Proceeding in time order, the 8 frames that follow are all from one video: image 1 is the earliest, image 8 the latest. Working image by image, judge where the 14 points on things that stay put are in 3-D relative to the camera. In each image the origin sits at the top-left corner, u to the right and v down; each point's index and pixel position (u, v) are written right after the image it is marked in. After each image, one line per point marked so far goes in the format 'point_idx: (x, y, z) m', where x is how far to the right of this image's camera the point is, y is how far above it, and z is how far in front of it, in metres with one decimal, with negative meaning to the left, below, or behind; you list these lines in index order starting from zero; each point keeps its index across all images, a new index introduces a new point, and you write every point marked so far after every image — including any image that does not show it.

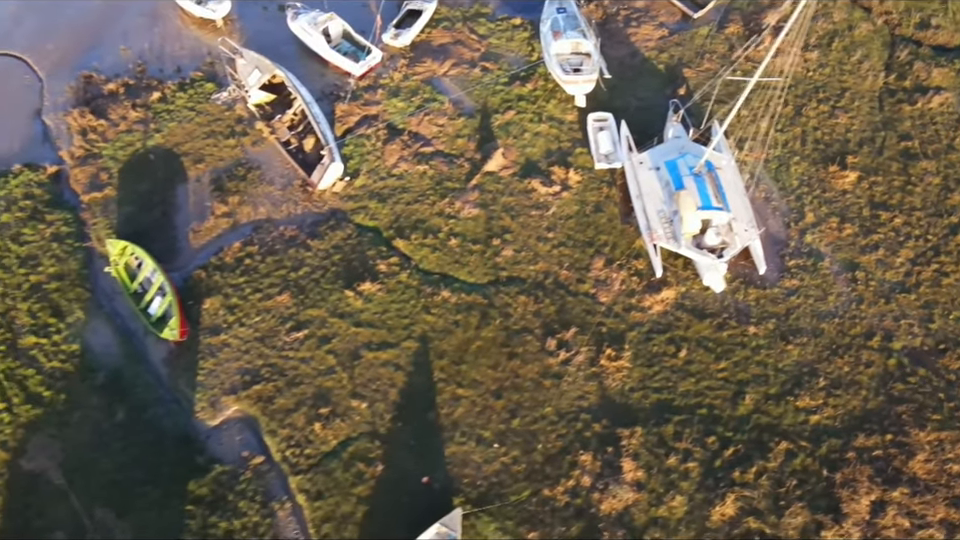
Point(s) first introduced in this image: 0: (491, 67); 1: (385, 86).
0: (+0.3, +4.9, +16.6) m
1: (-2.2, +4.3, +16.4) m
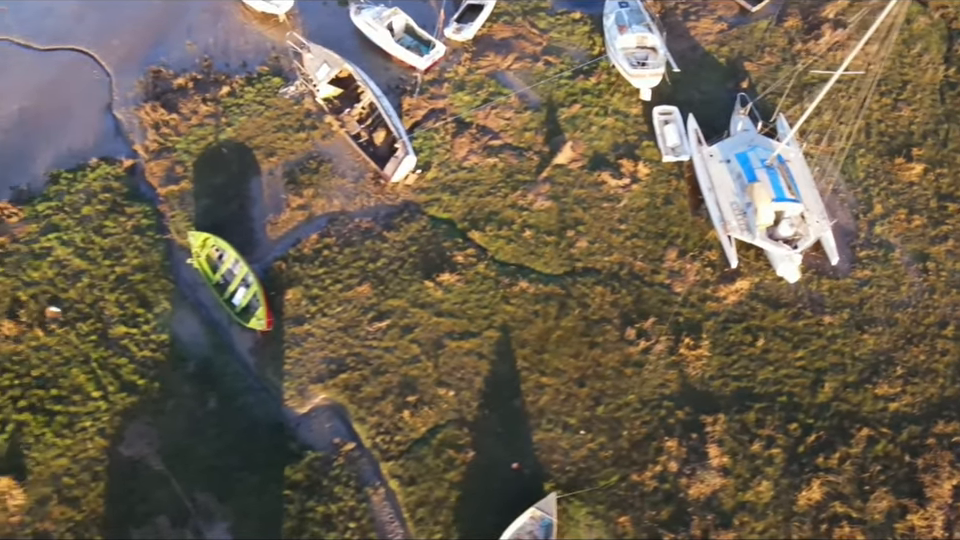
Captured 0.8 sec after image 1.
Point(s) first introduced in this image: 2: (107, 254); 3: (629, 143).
0: (+1.8, +5.1, +16.8) m
1: (-0.7, +4.5, +16.6) m
2: (-7.6, +0.3, +14.2) m
3: (+3.3, +2.8, +15.6) m
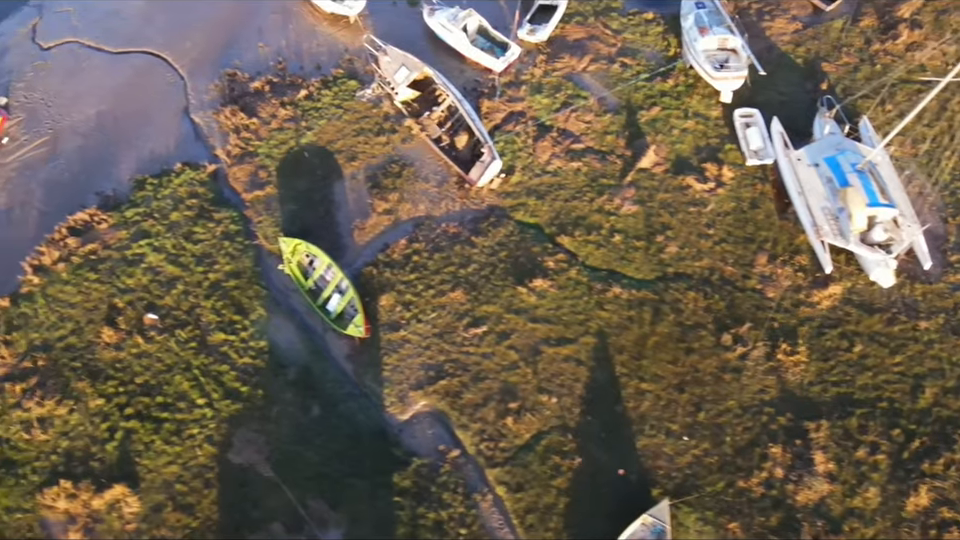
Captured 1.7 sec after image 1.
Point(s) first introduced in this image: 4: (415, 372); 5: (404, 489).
0: (+3.6, +5.0, +16.8) m
1: (+1.1, +4.5, +16.6) m
2: (-5.8, +0.2, +14.3) m
3: (+5.2, +2.8, +15.5) m
4: (-1.2, -1.9, +13.2) m
5: (-1.3, -3.8, +12.0) m
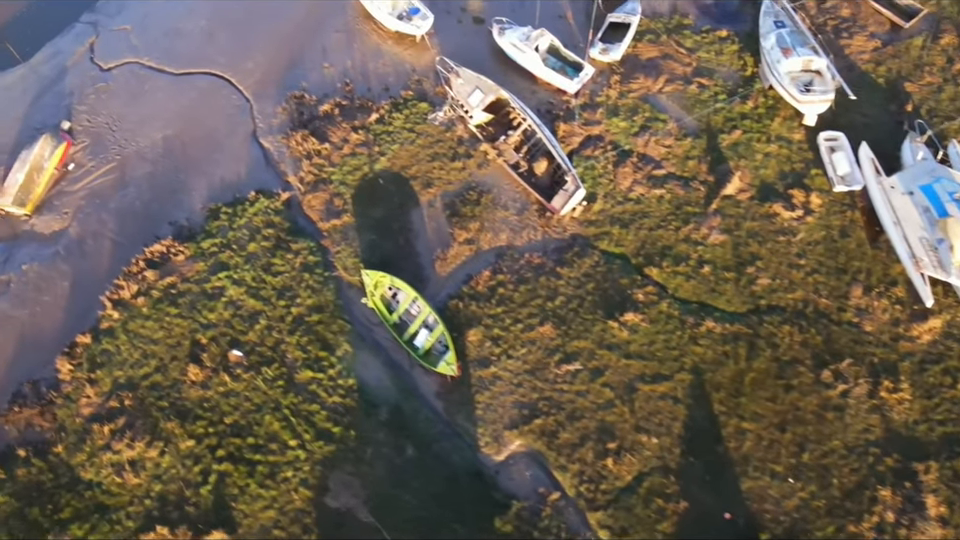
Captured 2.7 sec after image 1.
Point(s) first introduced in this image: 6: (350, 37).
0: (+5.4, +4.4, +16.4) m
1: (+2.9, +3.9, +16.2) m
2: (-4.0, -0.5, +14.0) m
3: (+6.9, +2.2, +15.2) m
4: (+0.5, -2.6, +12.9) m
5: (+0.5, -4.5, +11.8) m
6: (-3.3, +5.9, +17.7) m
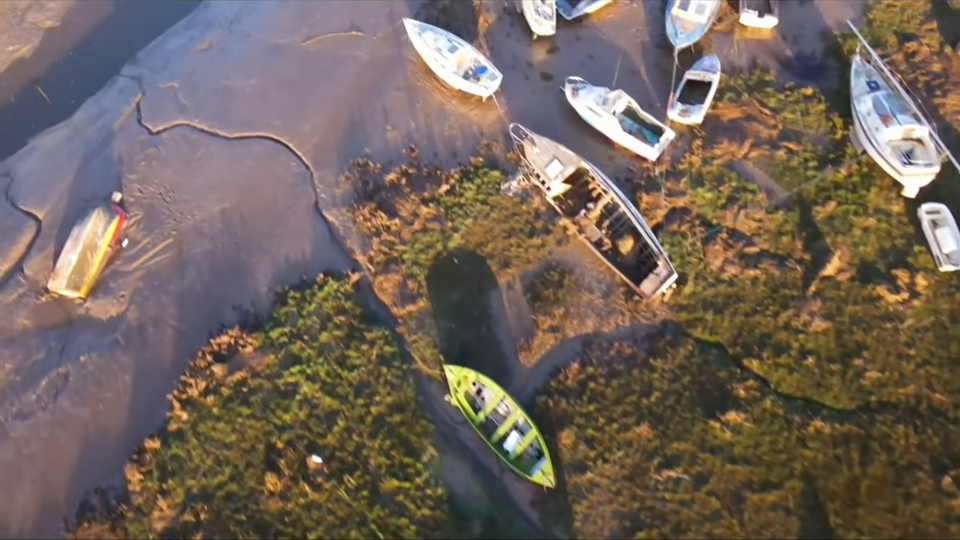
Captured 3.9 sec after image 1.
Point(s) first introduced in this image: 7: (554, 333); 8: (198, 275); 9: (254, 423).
0: (+7.0, +2.7, +15.5) m
1: (+4.5, +2.1, +15.3) m
2: (-2.3, -2.3, +13.2) m
3: (+8.6, +0.5, +14.3) m
4: (+2.2, -4.4, +12.1) m
5: (+2.2, -6.3, +11.0) m
6: (-1.6, +4.2, +16.7) m
7: (+1.5, -1.3, +13.8) m
8: (-6.0, -0.1, +14.7) m
9: (-4.2, -2.8, +12.9) m
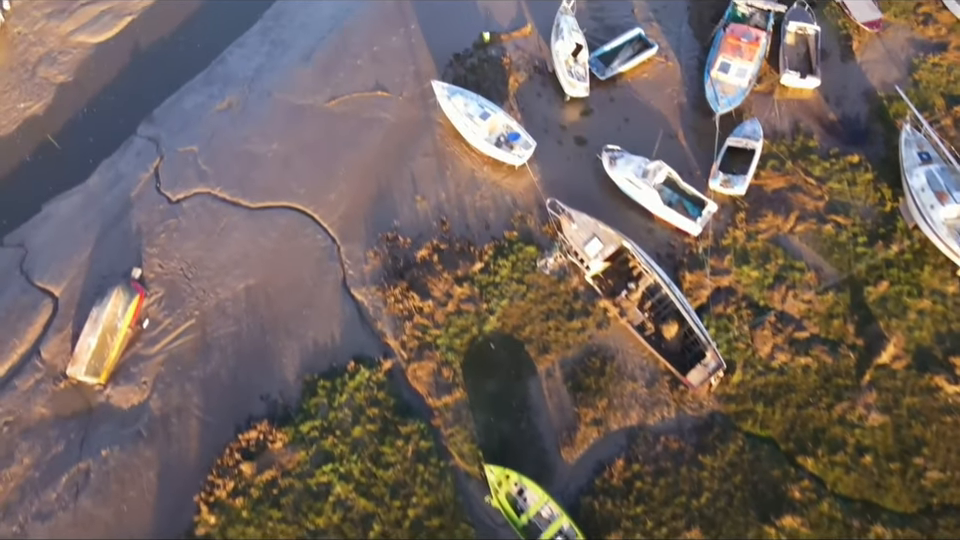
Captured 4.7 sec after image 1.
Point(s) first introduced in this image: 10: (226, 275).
0: (+7.8, +1.0, +14.9) m
1: (+5.3, +0.5, +14.7) m
2: (-1.6, -4.0, +12.6) m
3: (+9.3, -1.2, +13.7) m
4: (+3.0, -6.1, +11.5) m
5: (+2.9, -8.0, +10.4) m
6: (-0.9, +2.5, +16.1) m
7: (+2.2, -3.0, +13.2) m
8: (-5.2, -1.8, +14.1) m
9: (-3.4, -4.6, +12.3) m
10: (-5.5, -0.1, +15.0) m
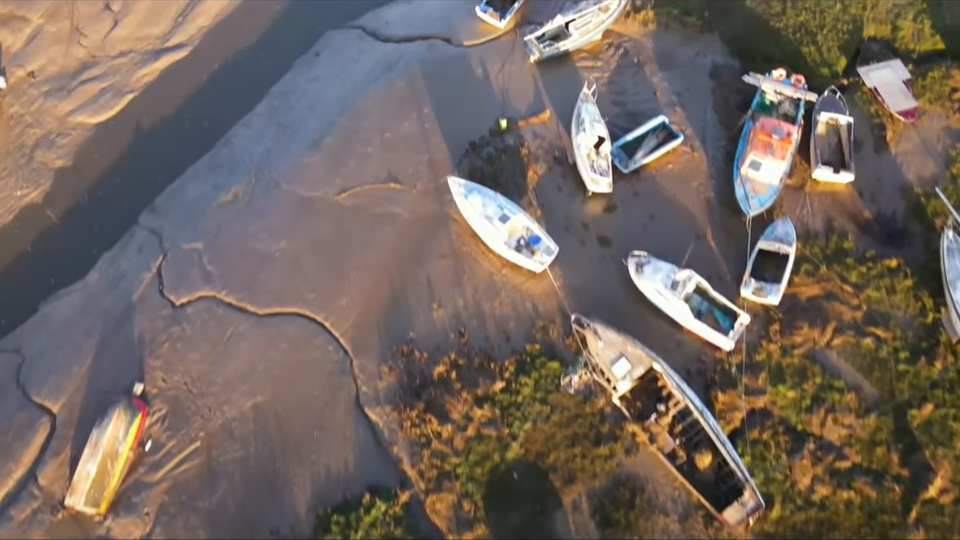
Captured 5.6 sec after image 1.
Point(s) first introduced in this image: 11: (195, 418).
0: (+8.2, -1.3, +14.1) m
1: (+5.7, -1.9, +13.9) m
2: (-1.1, -6.4, +11.8) m
3: (+9.8, -3.6, +12.9) m
4: (+3.4, -8.5, +10.7) m
5: (+3.4, -10.4, +9.7) m
6: (-0.5, +0.1, +15.4) m
7: (+2.6, -5.3, +12.4) m
8: (-4.8, -4.2, +13.3) m
9: (-3.0, -6.9, +11.5) m
10: (-5.1, -2.5, +14.3) m
11: (-5.8, -3.0, +14.1) m
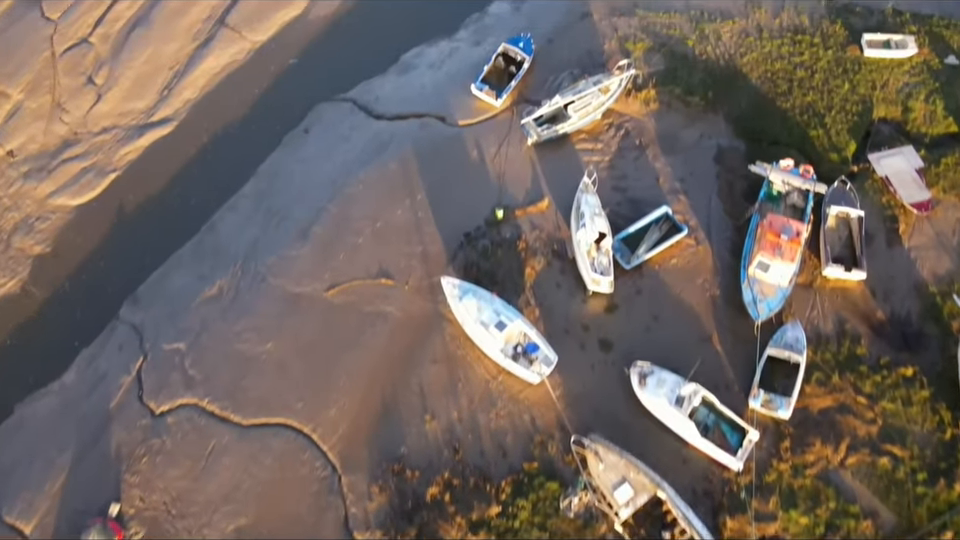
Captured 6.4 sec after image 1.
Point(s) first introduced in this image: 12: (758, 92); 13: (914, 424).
0: (+8.1, -3.5, +13.4) m
1: (+5.6, -4.1, +13.2) m
2: (-1.2, -8.6, +11.0) m
3: (+9.7, -5.8, +12.2) m
4: (+3.3, -10.7, +10.0) m
5: (+3.3, -12.5, +8.9) m
6: (-0.6, -2.1, +14.7) m
7: (+2.6, -7.5, +11.6) m
8: (-4.9, -6.4, +12.6) m
9: (-3.1, -9.1, +10.8) m
10: (-5.2, -4.7, +13.5) m
11: (-5.9, -5.2, +13.3) m
12: (+7.1, +4.5, +17.7) m
13: (+8.6, -3.0, +13.7) m
